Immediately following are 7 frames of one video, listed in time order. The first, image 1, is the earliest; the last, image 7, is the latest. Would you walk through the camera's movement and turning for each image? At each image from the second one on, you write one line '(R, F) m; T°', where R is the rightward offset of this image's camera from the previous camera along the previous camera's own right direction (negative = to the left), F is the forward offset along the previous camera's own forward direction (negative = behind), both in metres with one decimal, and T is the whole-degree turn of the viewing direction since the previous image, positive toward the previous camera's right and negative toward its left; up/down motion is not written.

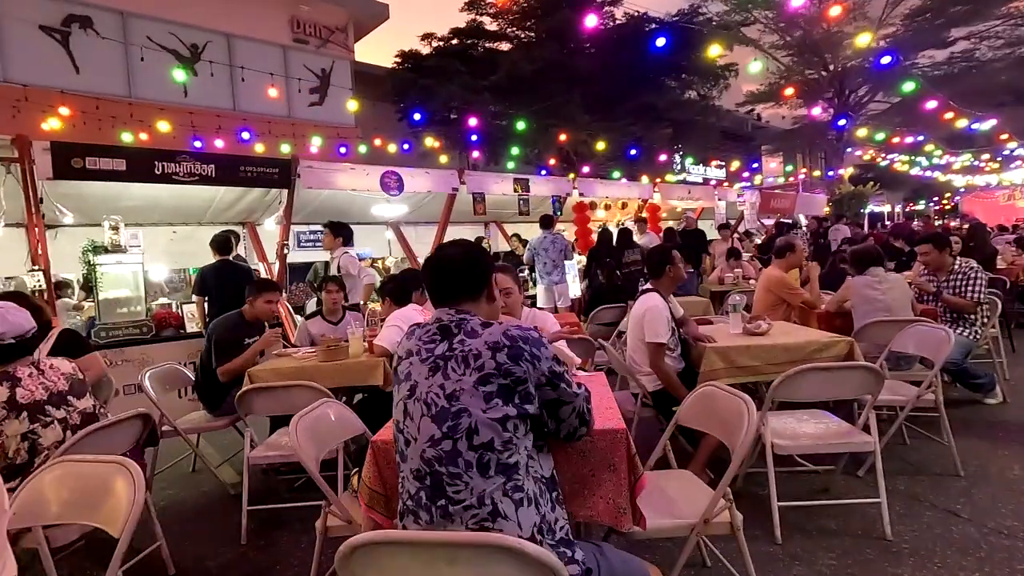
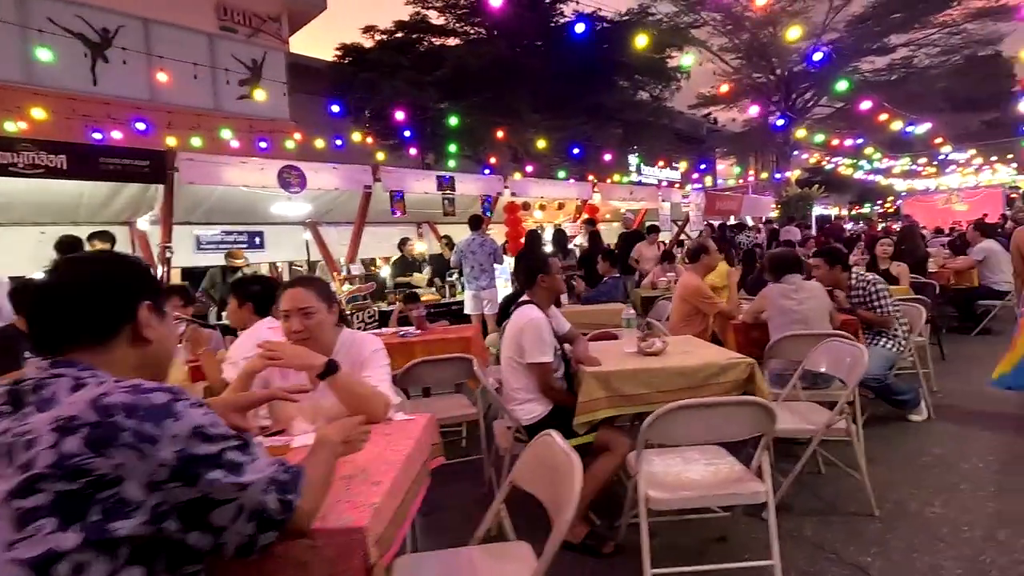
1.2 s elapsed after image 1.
(+0.7, +0.6) m; +4°
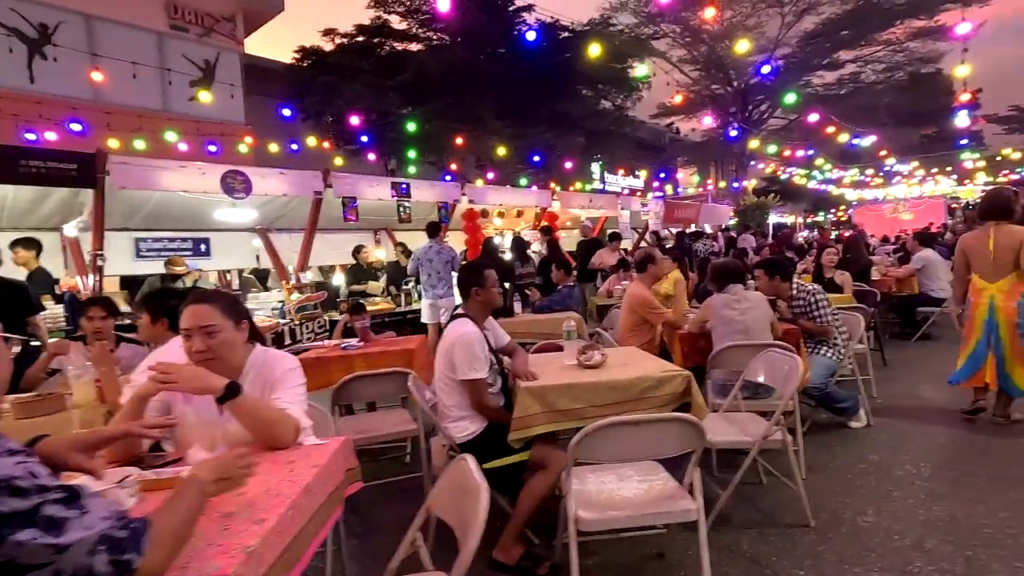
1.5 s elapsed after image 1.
(+0.2, +0.1) m; +3°
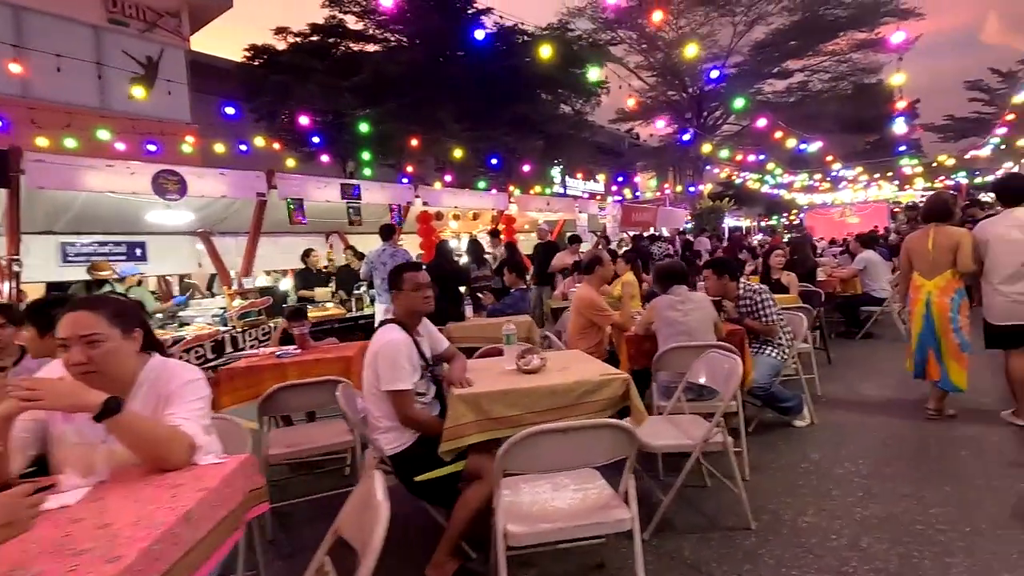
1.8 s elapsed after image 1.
(+0.2, +0.1) m; +4°
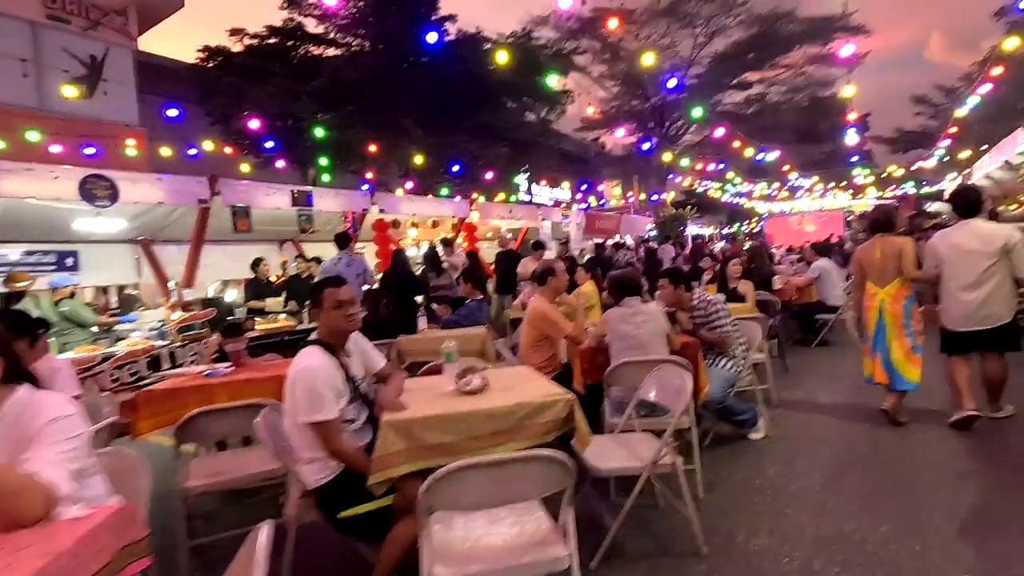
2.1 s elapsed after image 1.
(+0.2, +0.2) m; +3°
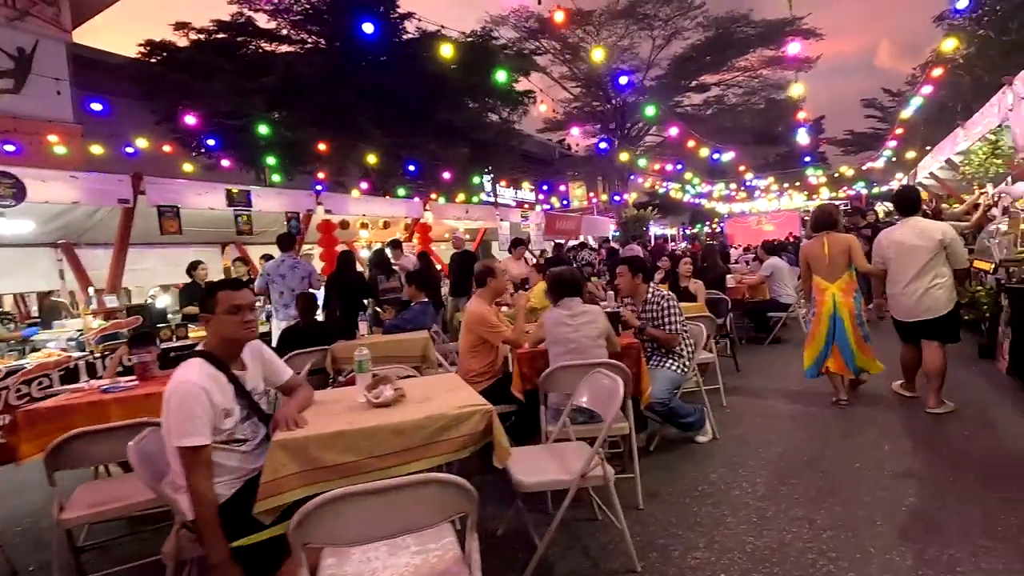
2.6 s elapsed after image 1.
(+0.3, +0.2) m; +3°
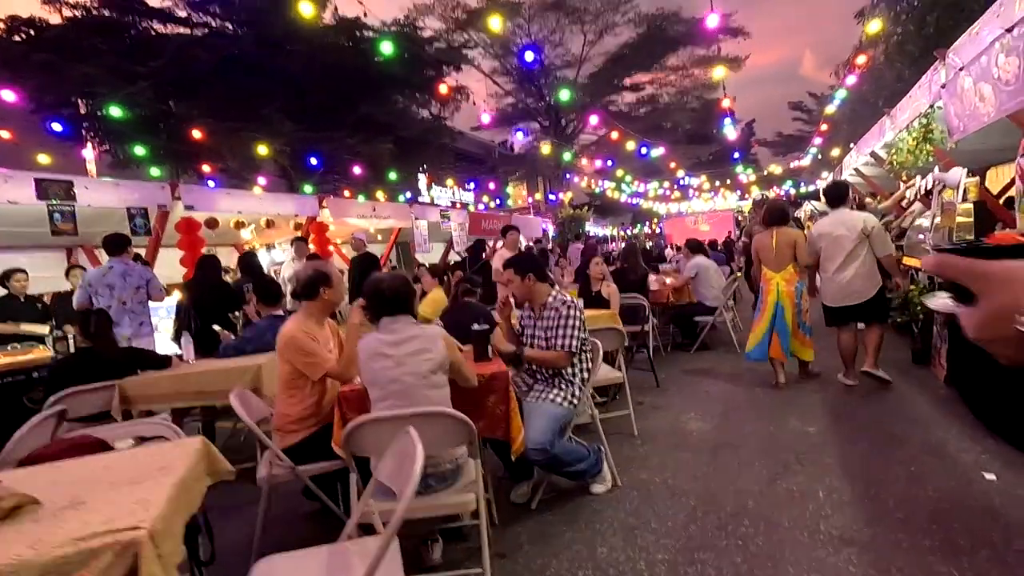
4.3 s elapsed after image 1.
(+0.7, +1.1) m; +5°
